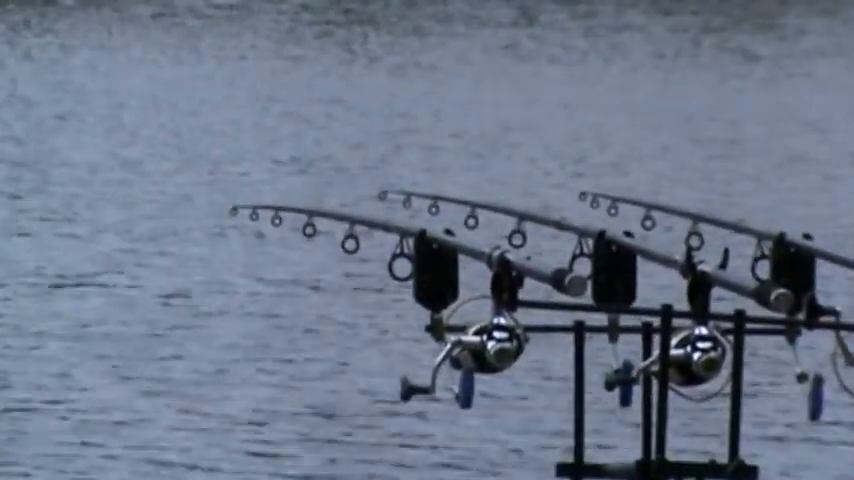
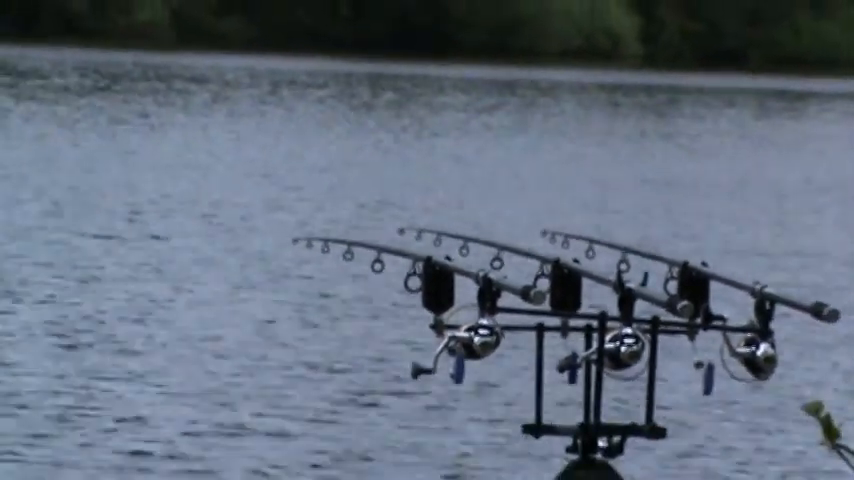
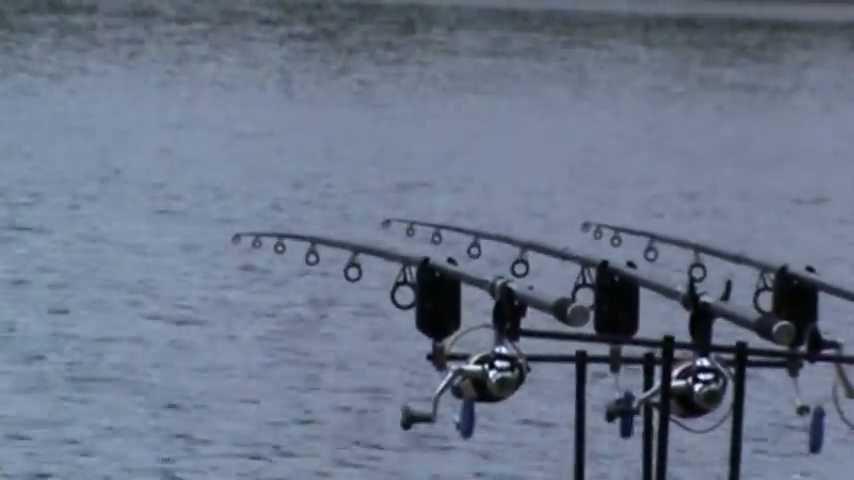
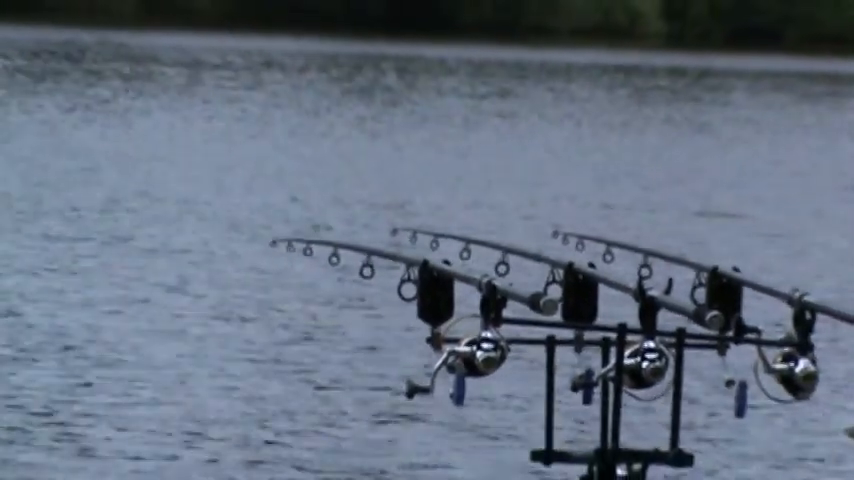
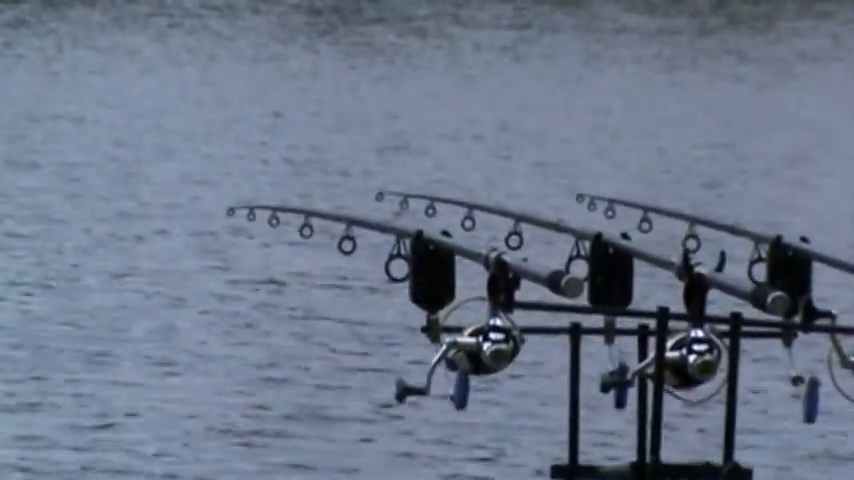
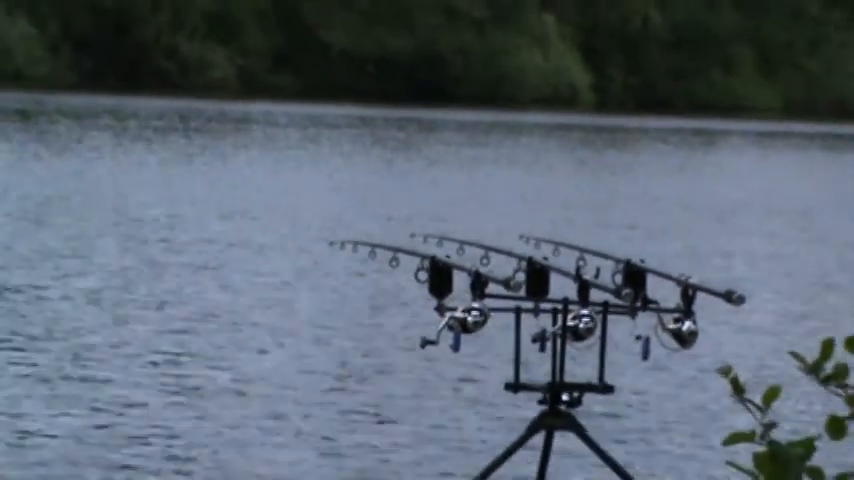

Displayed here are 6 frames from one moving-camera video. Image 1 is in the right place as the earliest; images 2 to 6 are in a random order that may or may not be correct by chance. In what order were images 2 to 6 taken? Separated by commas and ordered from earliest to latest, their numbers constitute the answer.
5, 3, 4, 2, 6
